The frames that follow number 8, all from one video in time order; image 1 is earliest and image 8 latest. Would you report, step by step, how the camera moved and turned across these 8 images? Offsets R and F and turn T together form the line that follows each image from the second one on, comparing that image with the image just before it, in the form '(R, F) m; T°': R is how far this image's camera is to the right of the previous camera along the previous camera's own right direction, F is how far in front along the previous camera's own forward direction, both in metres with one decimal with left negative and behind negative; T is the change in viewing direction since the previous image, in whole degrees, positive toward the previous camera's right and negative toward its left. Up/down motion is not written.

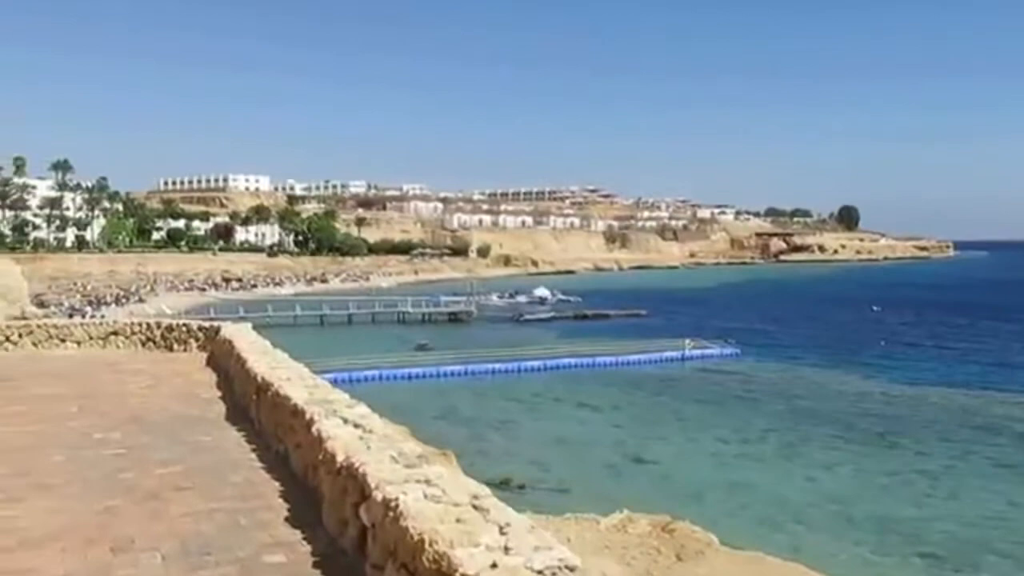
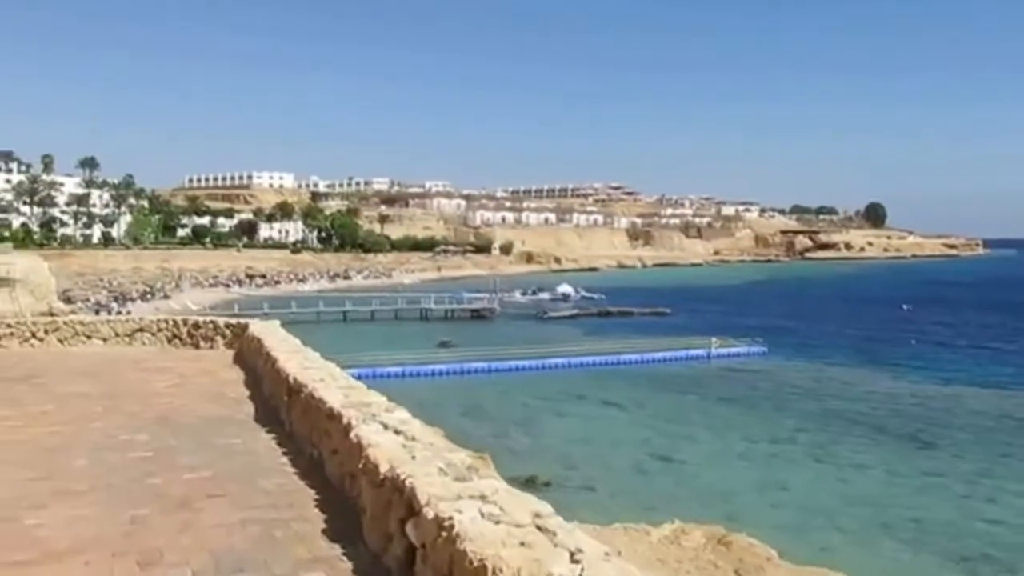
(-0.1, +0.3) m; -1°
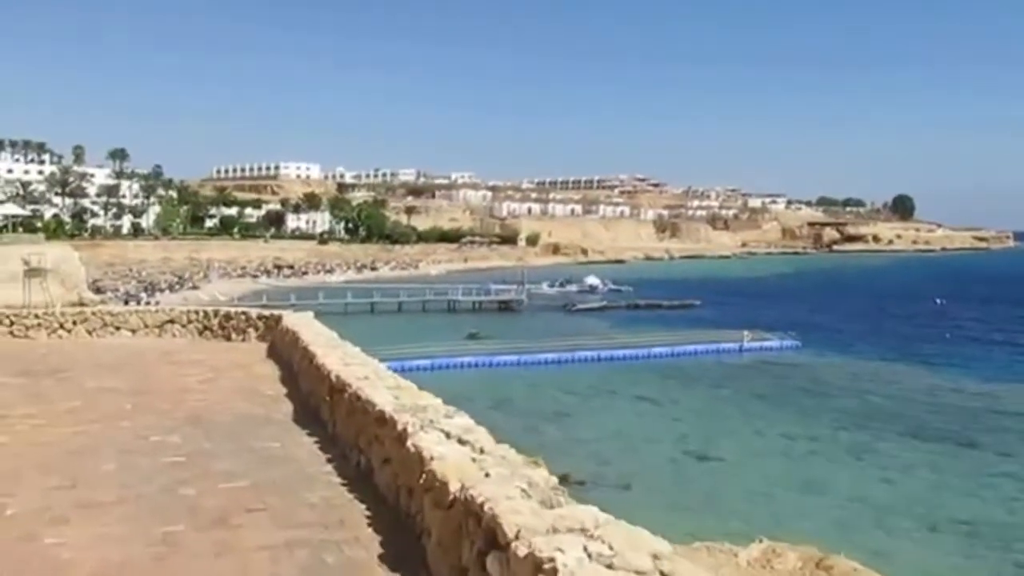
(-0.2, +0.6) m; -2°
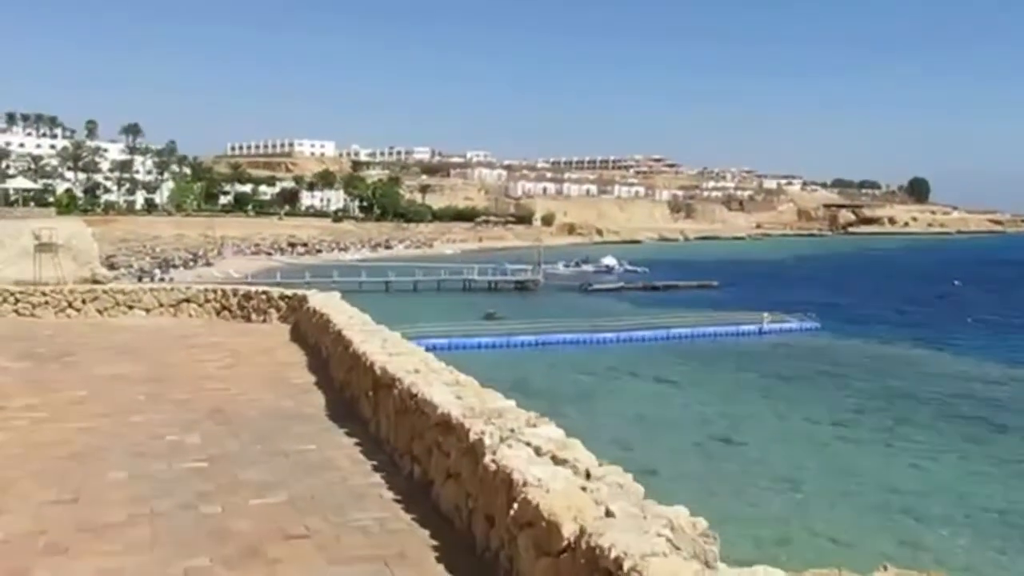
(-0.3, +0.8) m; -1°
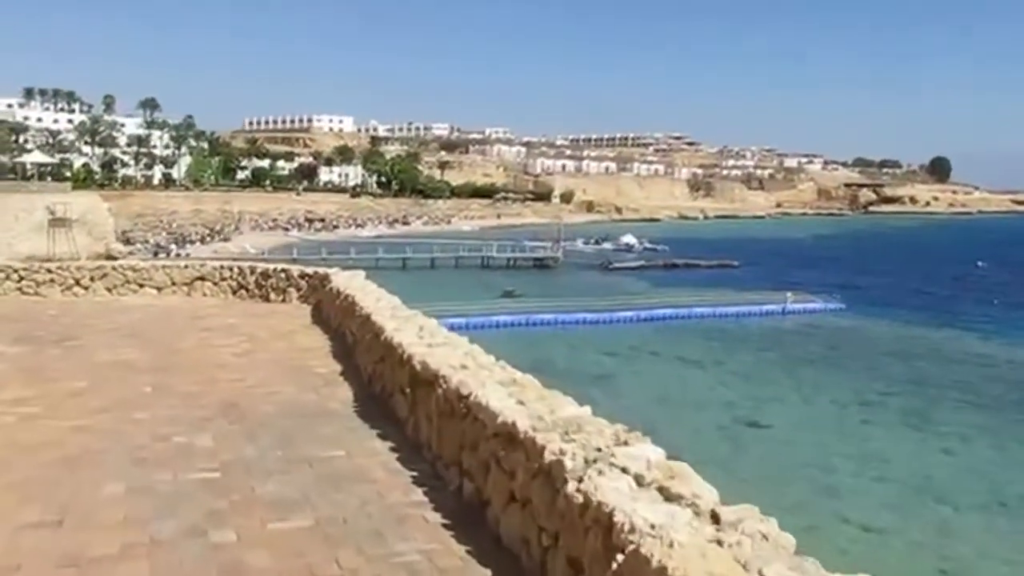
(-0.2, +0.7) m; -1°
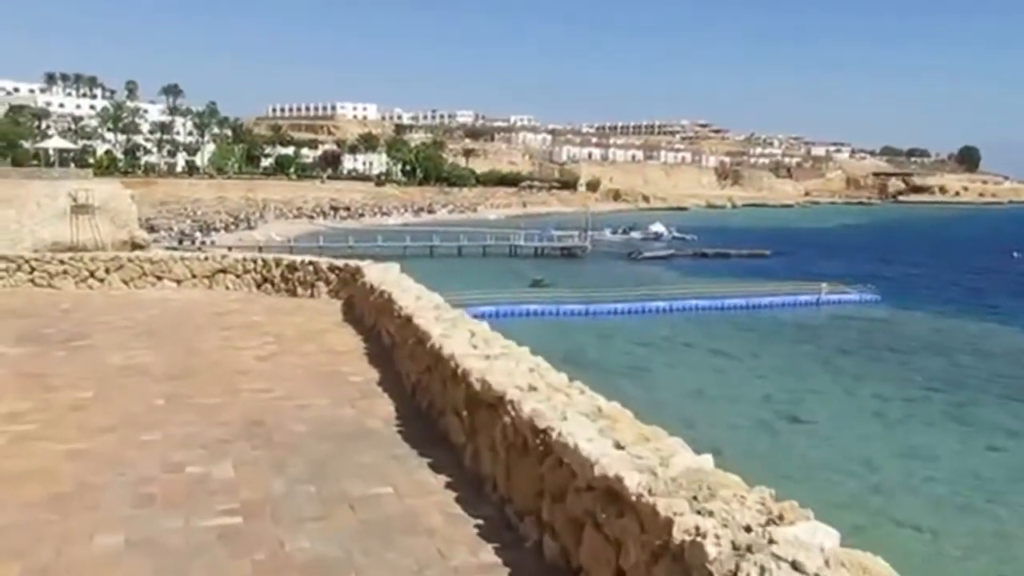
(-0.2, +0.8) m; -1°
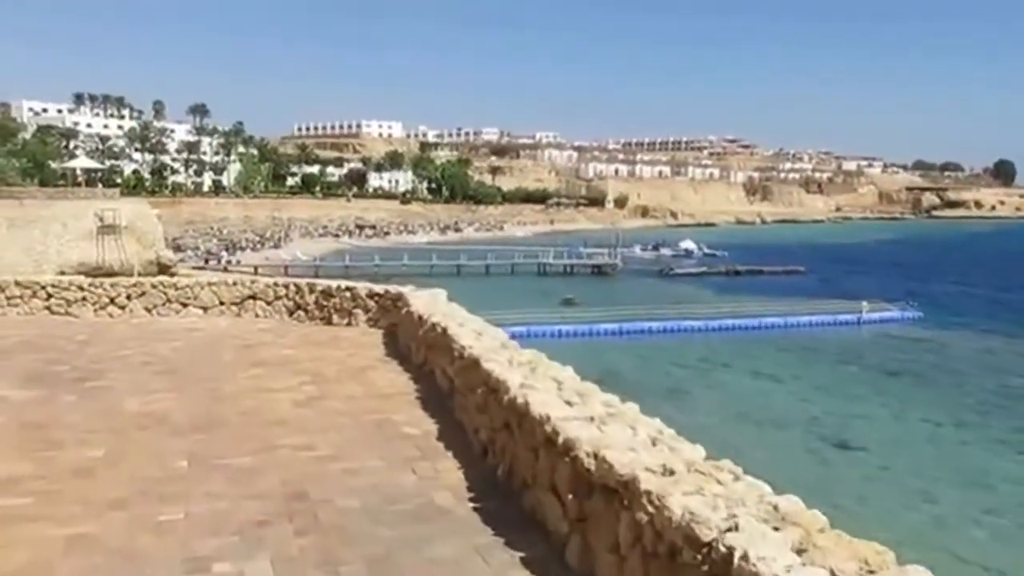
(-0.3, +0.8) m; -1°
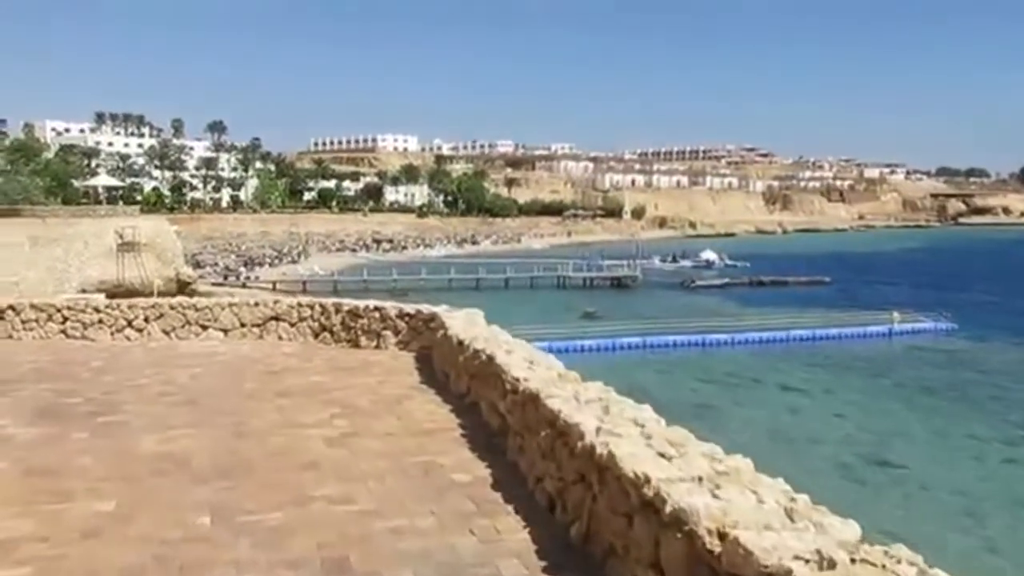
(-0.2, +0.6) m; -1°
